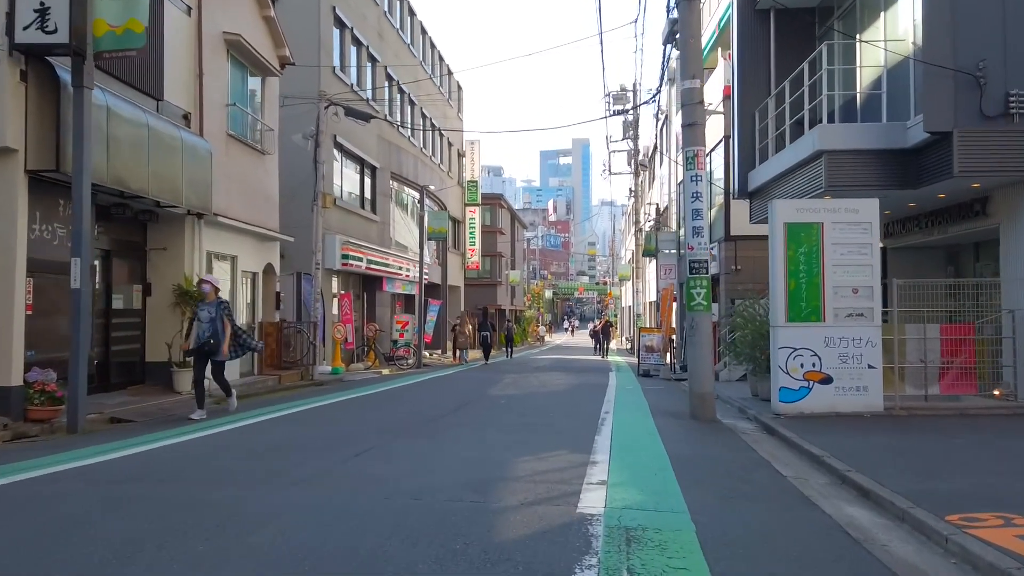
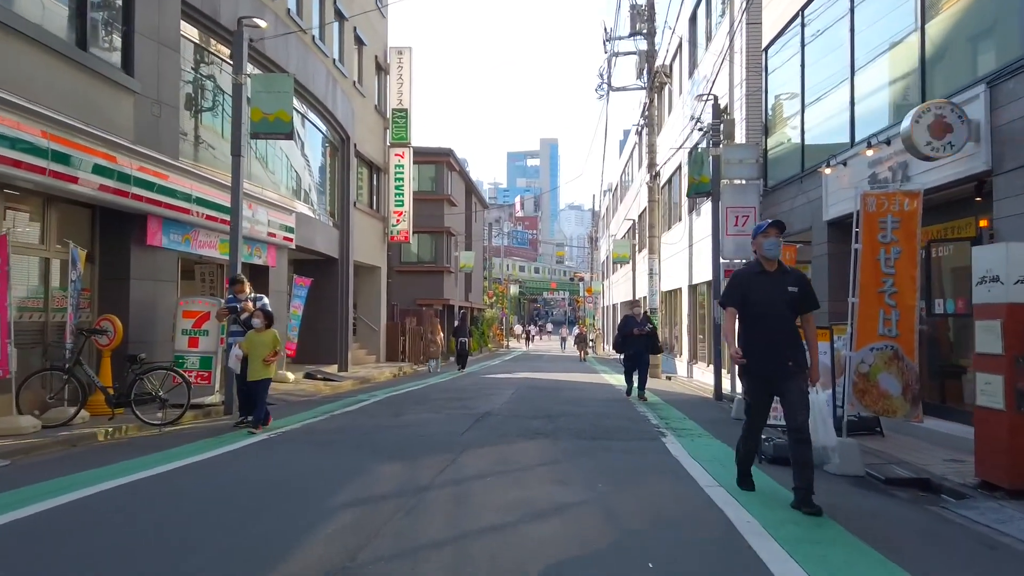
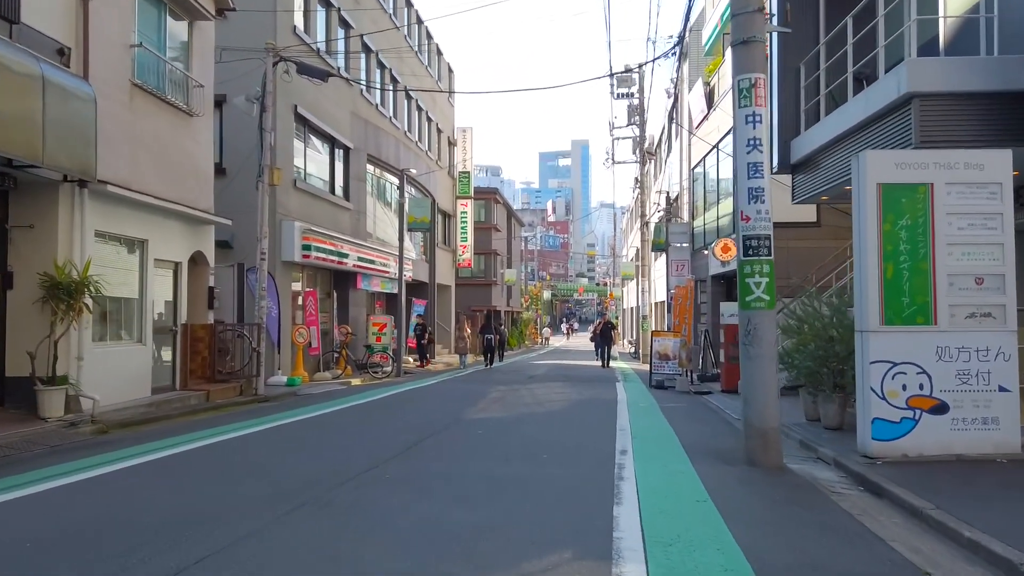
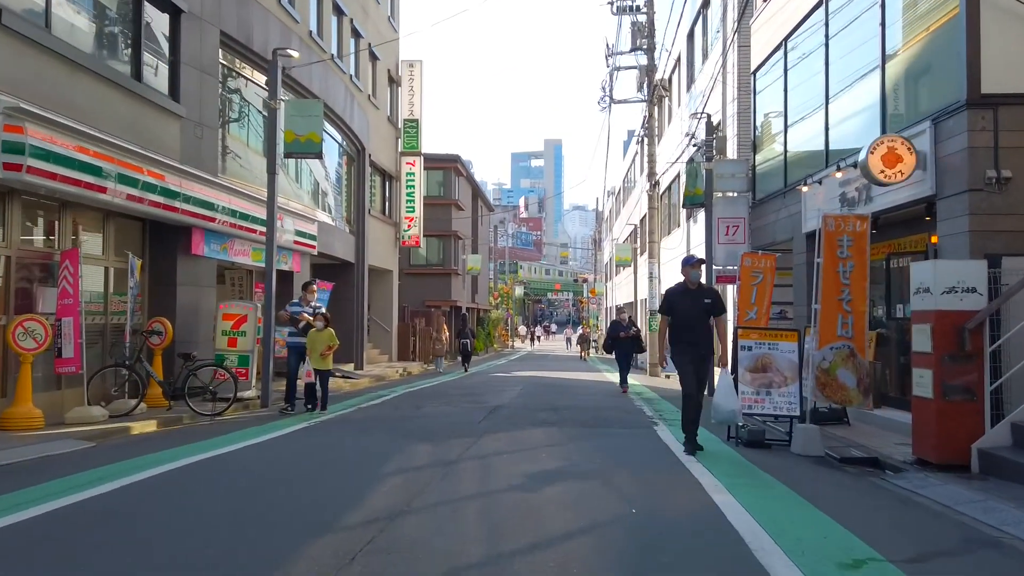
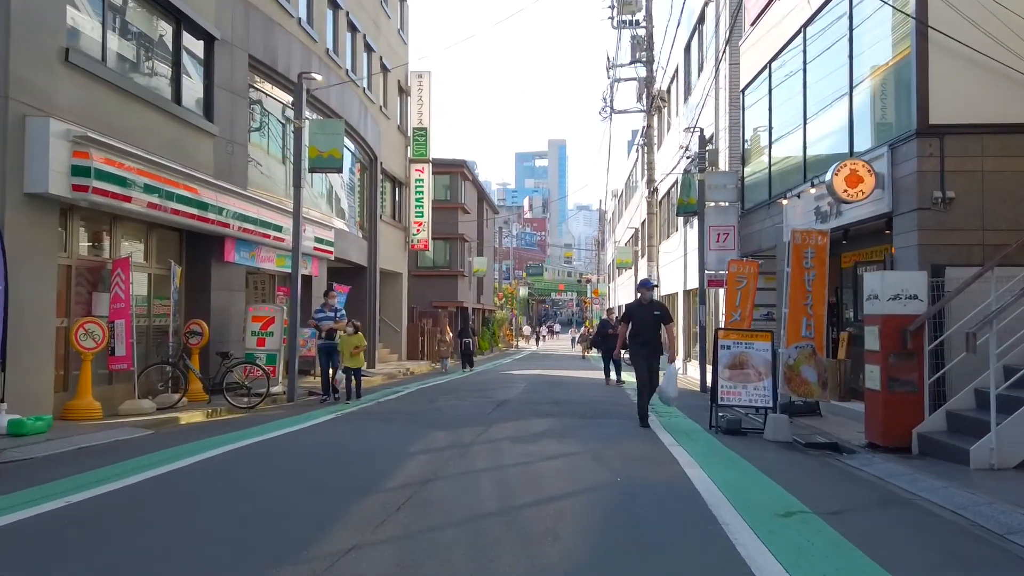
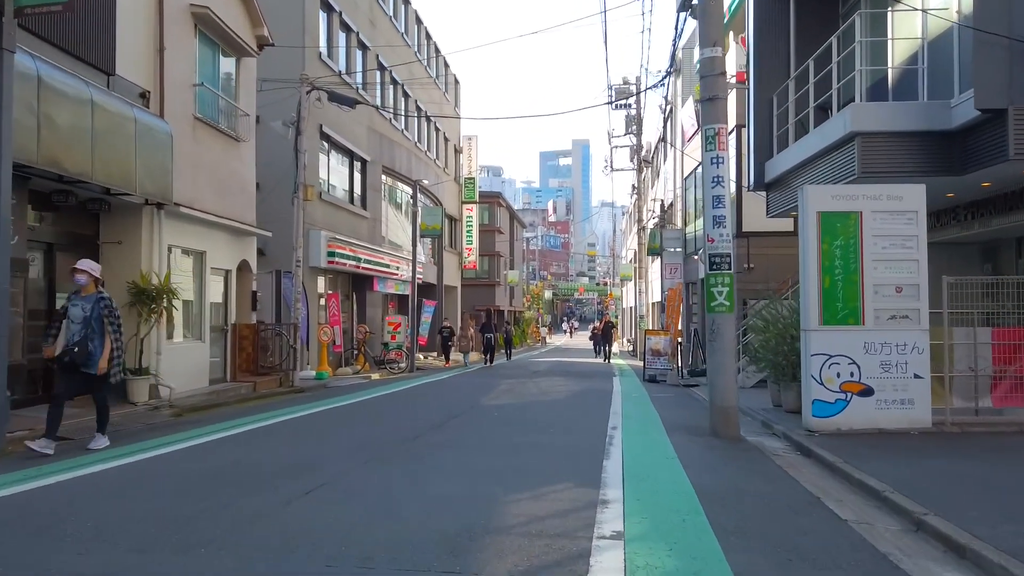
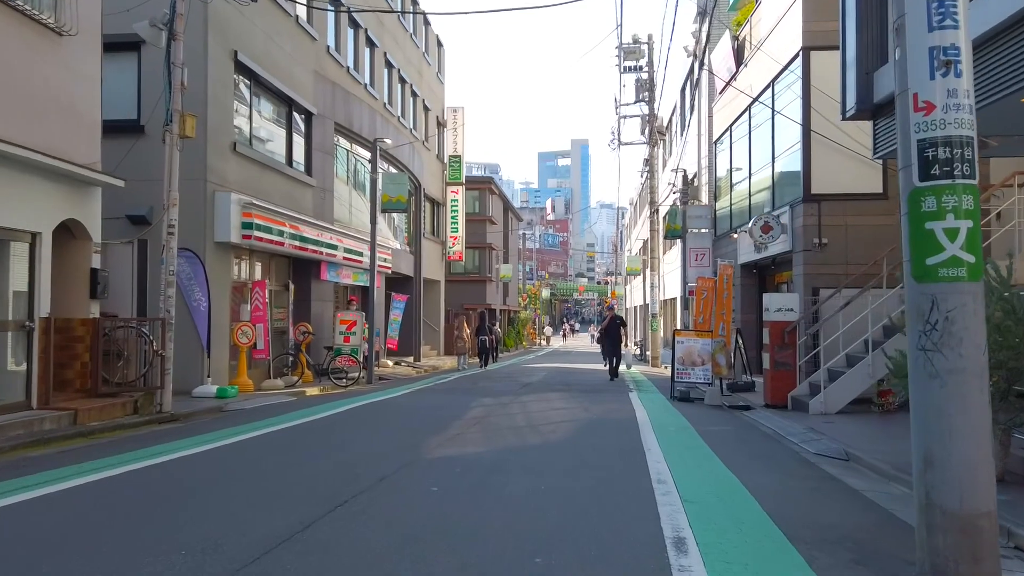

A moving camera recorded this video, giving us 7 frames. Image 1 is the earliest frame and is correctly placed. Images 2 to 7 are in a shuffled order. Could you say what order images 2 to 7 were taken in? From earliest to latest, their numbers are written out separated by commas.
6, 3, 7, 5, 4, 2
